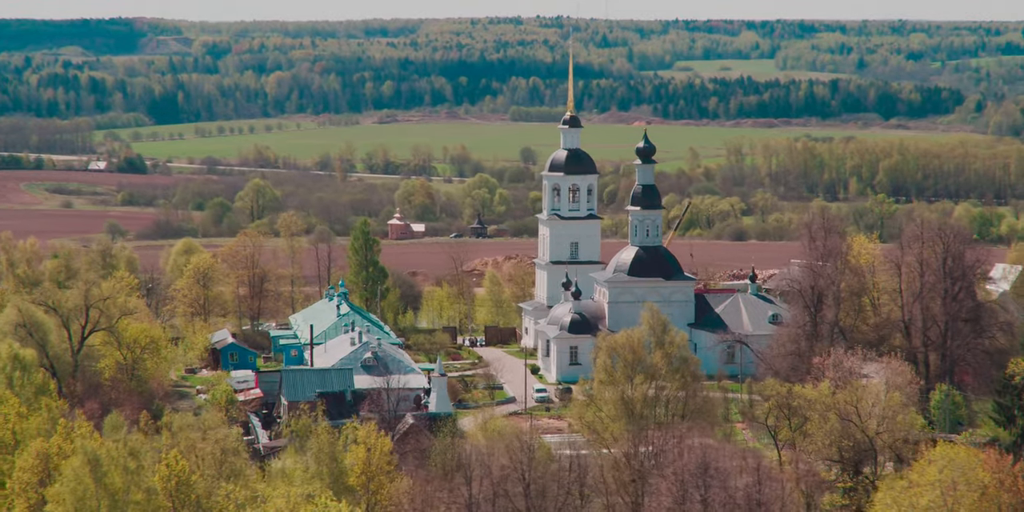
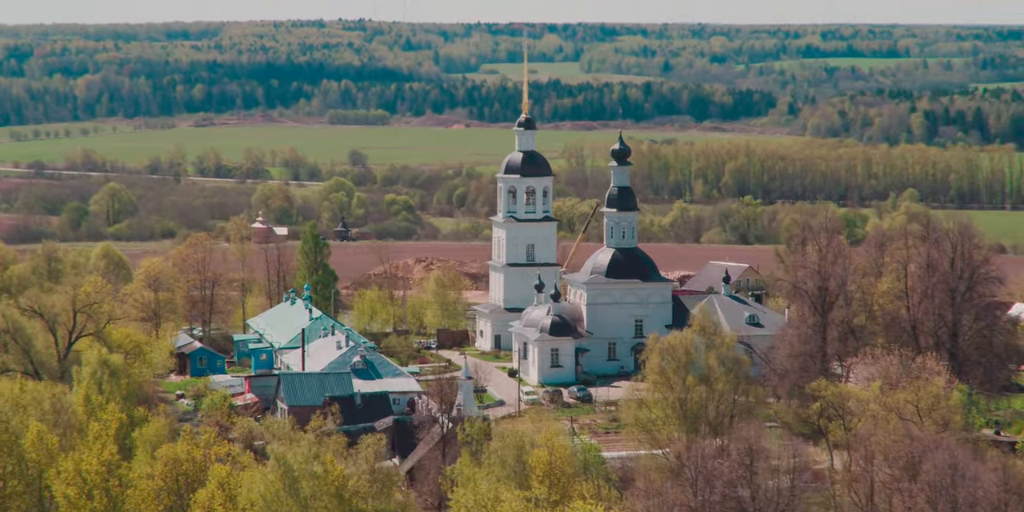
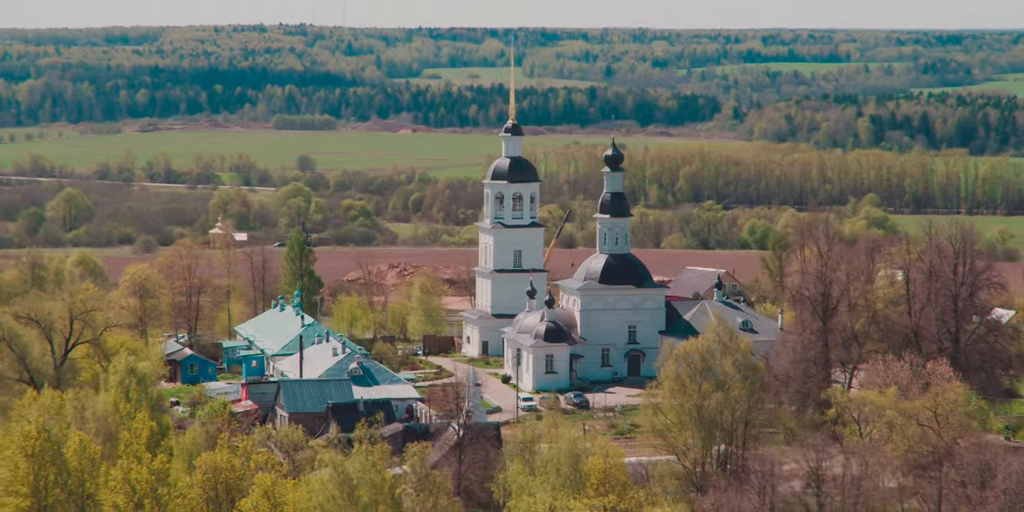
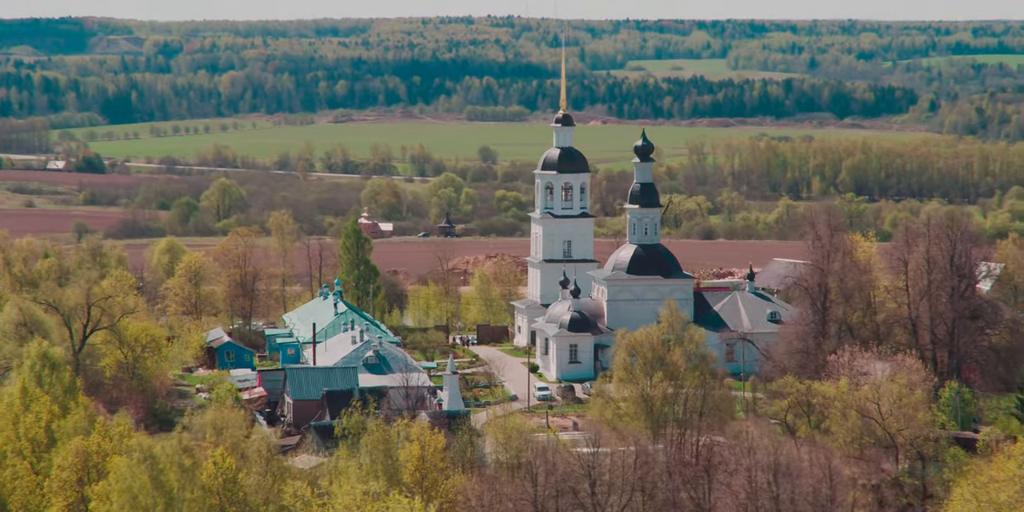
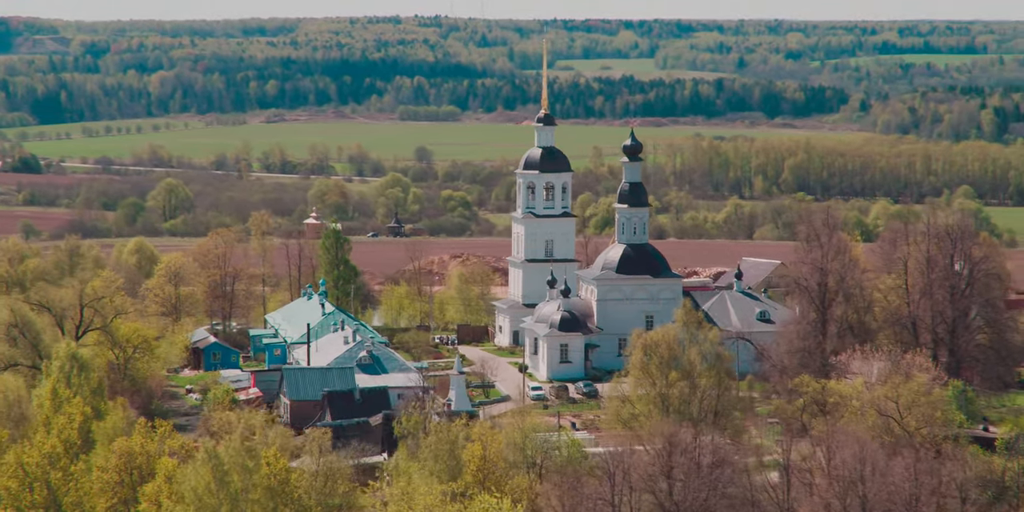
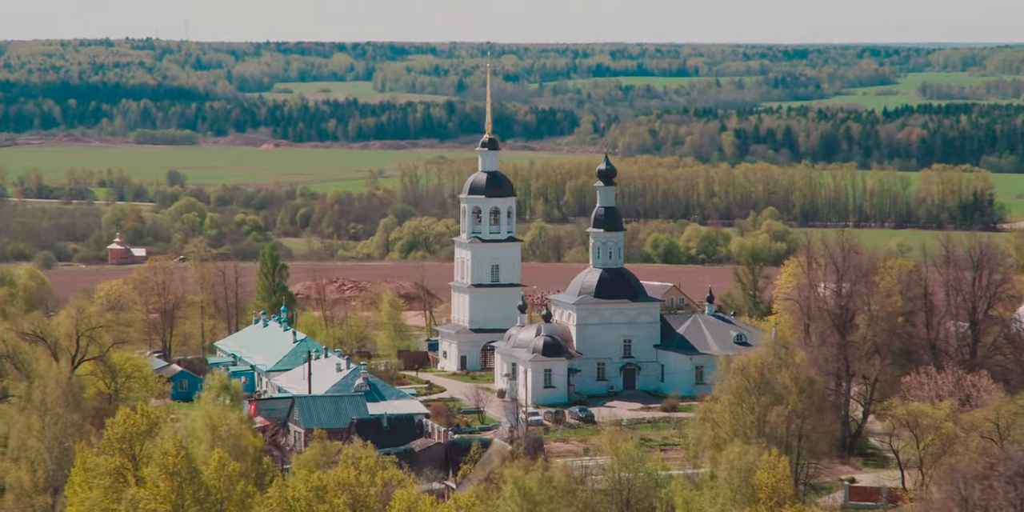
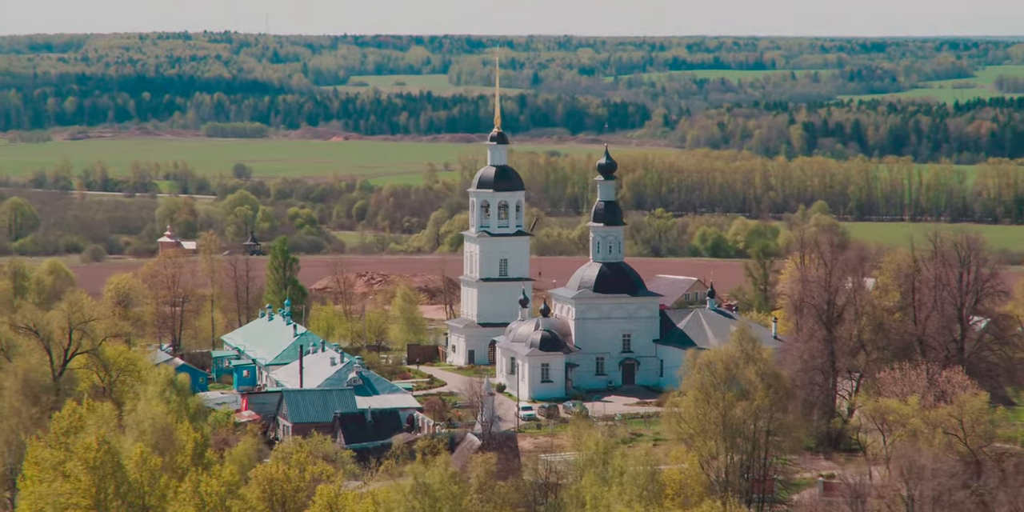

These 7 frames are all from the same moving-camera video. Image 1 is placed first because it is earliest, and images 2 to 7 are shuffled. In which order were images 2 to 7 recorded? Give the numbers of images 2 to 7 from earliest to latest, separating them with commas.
4, 5, 2, 3, 7, 6
